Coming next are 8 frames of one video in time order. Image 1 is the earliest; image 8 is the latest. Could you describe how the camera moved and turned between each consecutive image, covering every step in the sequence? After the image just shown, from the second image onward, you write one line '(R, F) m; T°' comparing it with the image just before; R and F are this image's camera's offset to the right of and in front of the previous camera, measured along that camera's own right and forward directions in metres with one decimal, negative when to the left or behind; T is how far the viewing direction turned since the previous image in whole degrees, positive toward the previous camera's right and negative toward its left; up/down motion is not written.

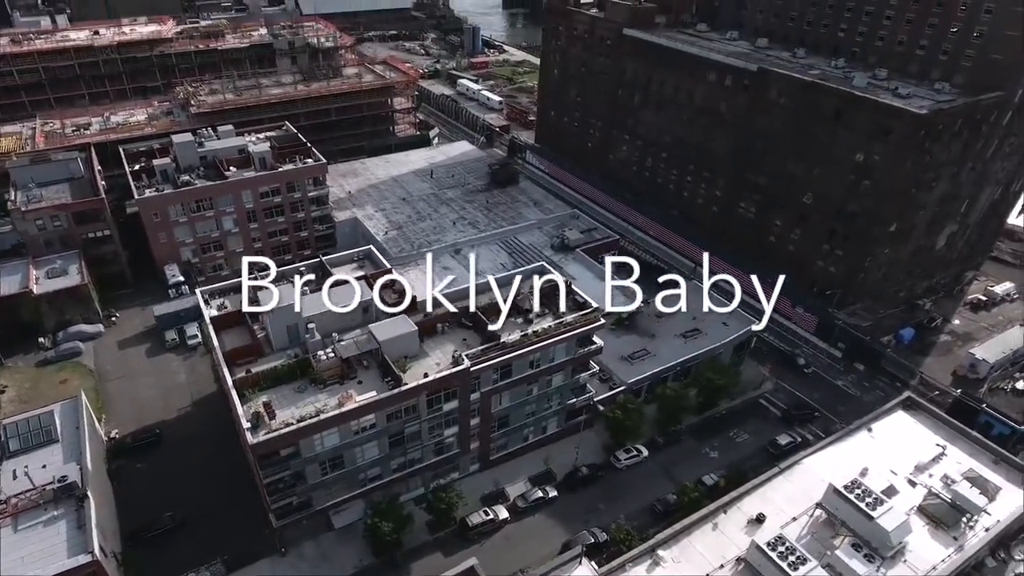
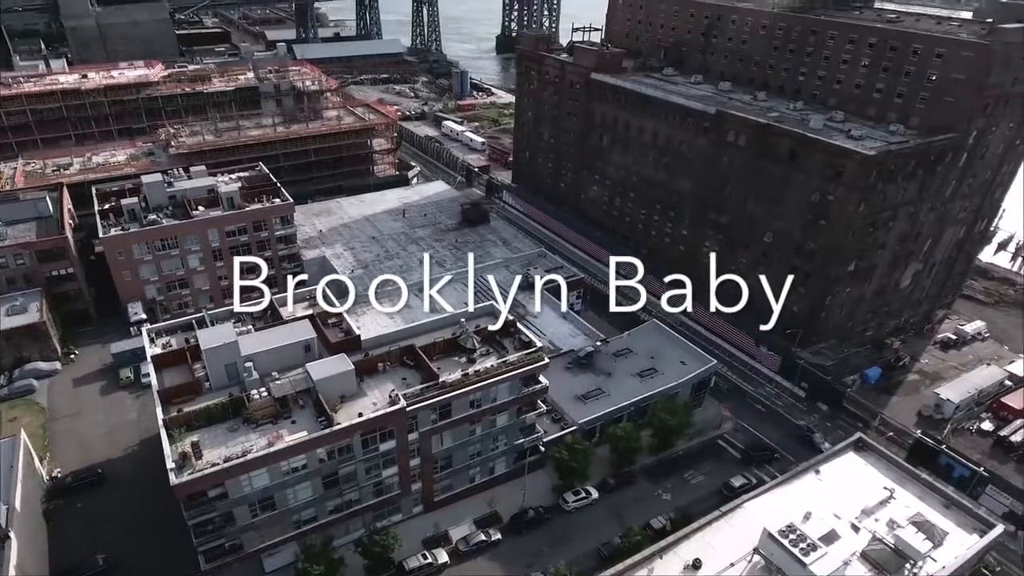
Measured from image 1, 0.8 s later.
(+4.0, -0.1) m; 0°
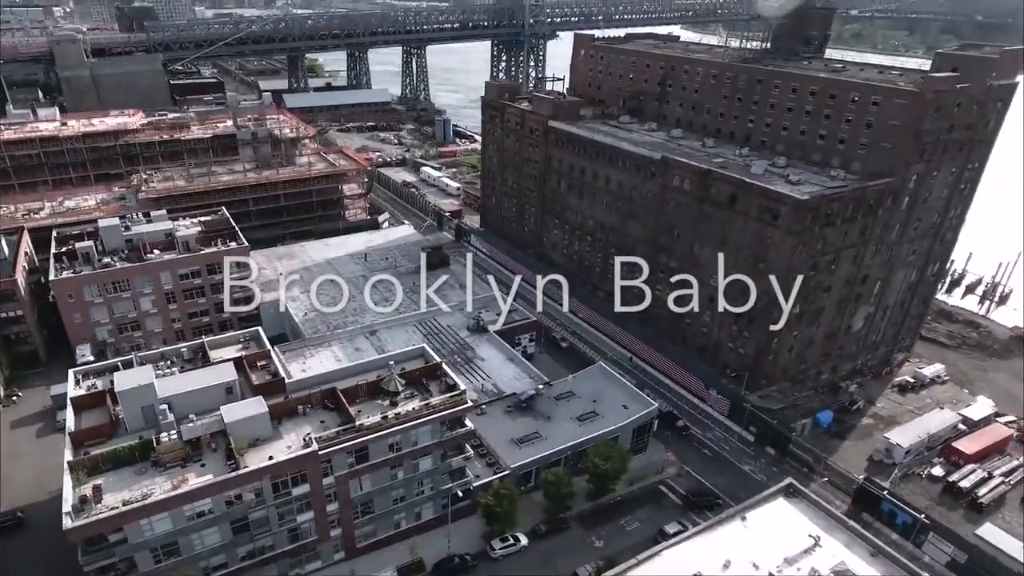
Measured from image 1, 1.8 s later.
(+5.2, -0.2) m; 0°
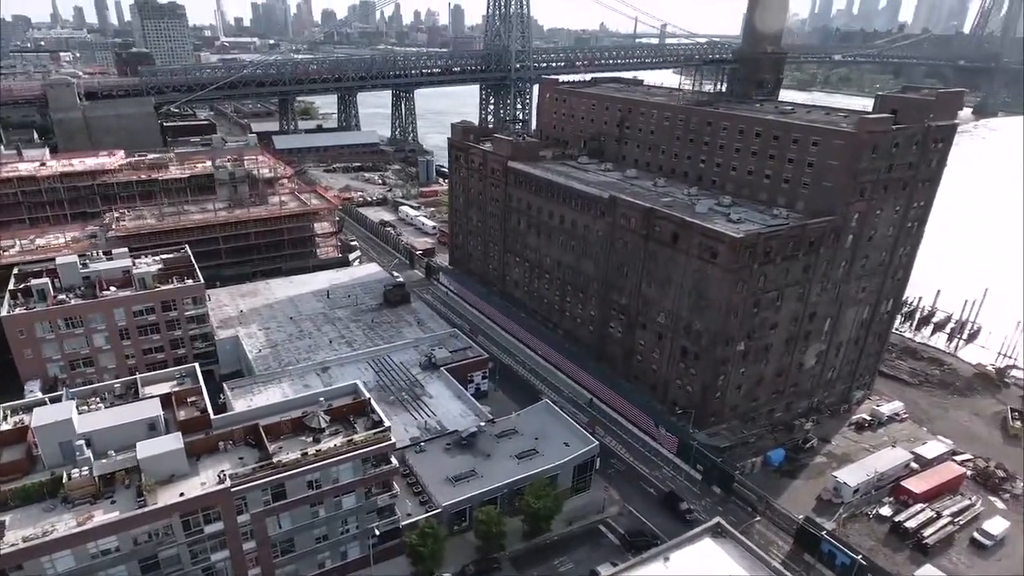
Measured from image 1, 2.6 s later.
(+5.2, -0.4) m; 0°
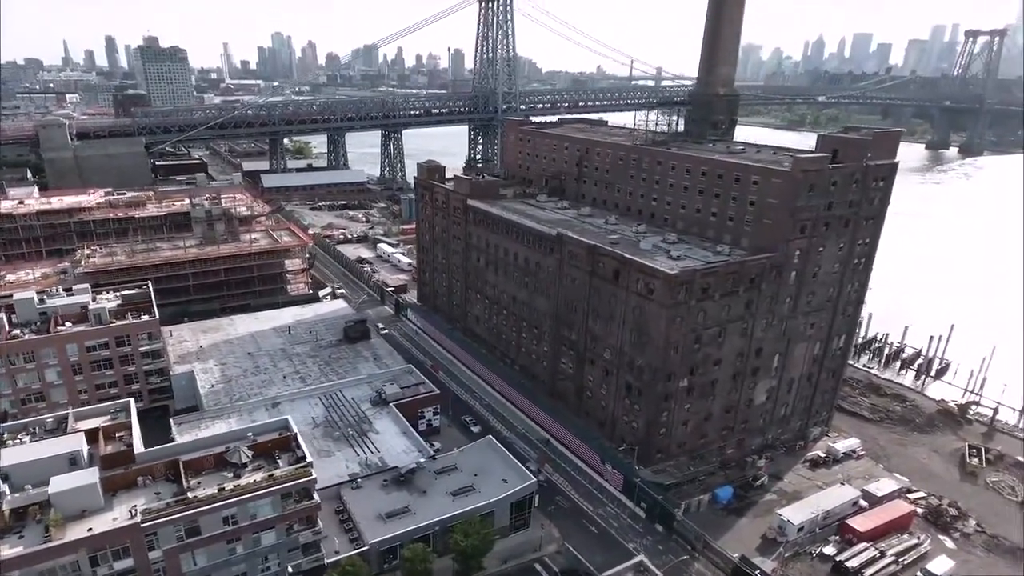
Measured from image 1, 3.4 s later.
(+5.4, -0.7) m; 0°
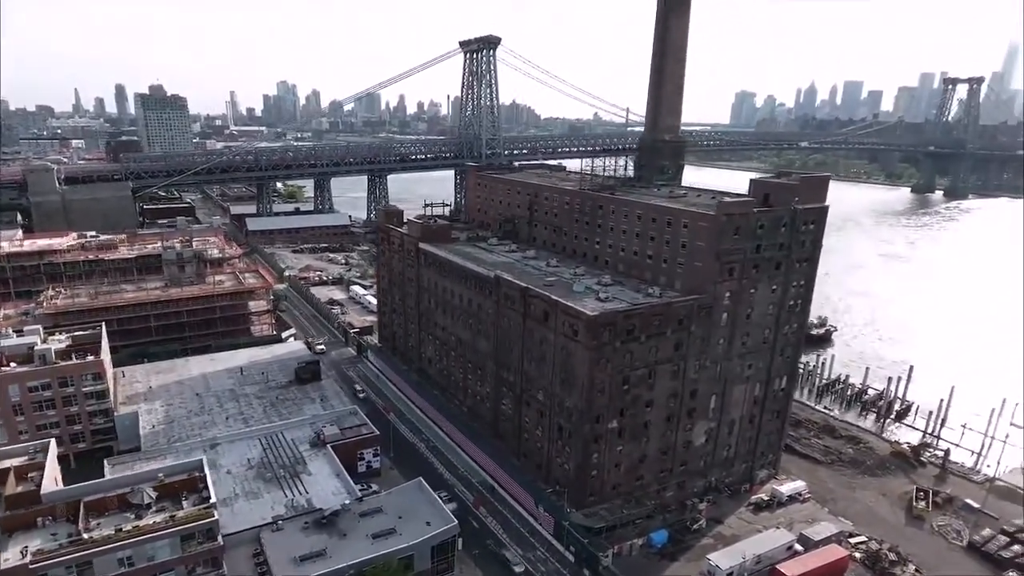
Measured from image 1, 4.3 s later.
(+6.7, -0.9) m; 0°
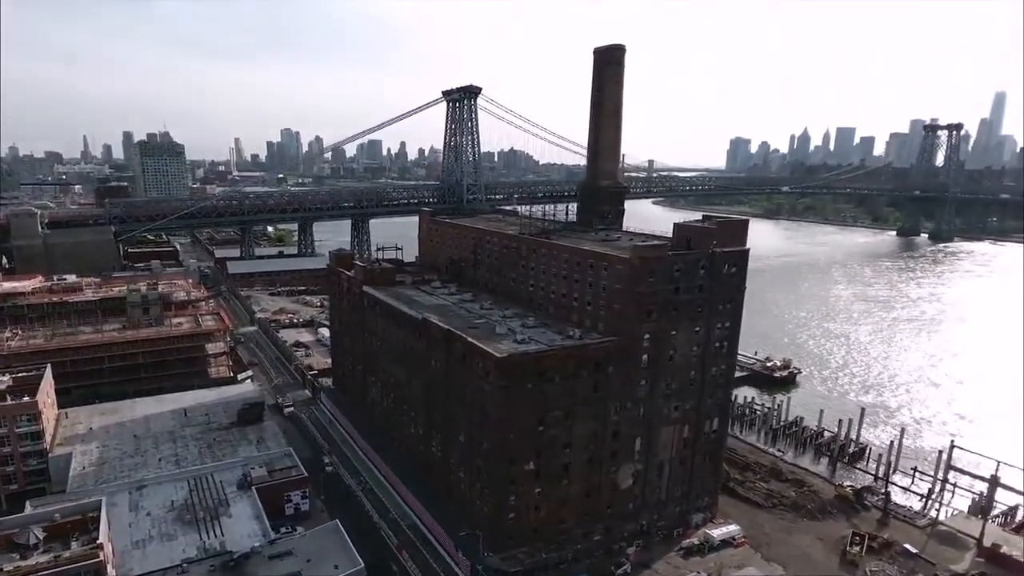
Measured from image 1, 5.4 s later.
(+7.9, -1.2) m; 0°
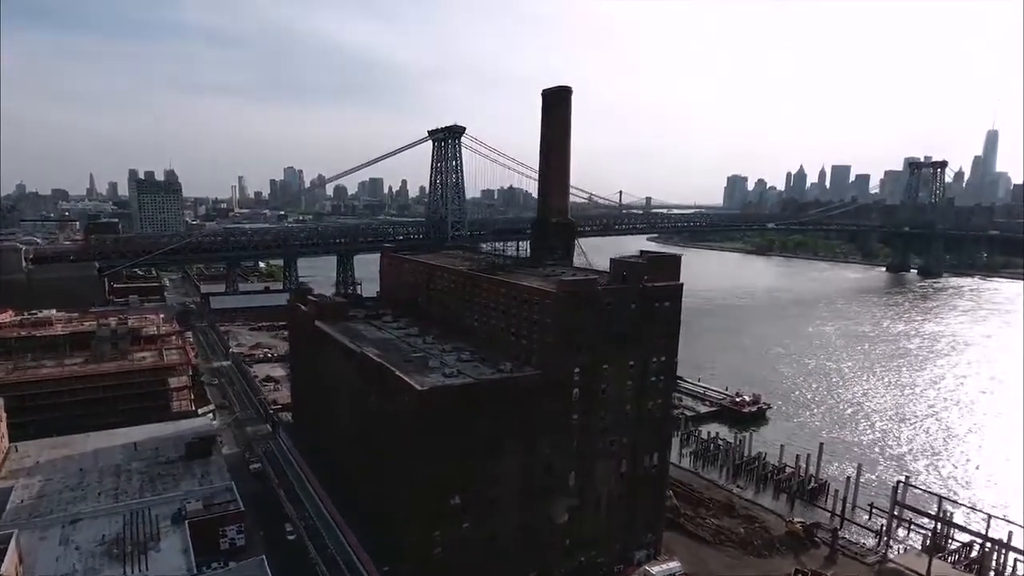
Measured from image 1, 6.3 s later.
(+7.1, -1.1) m; 0°
